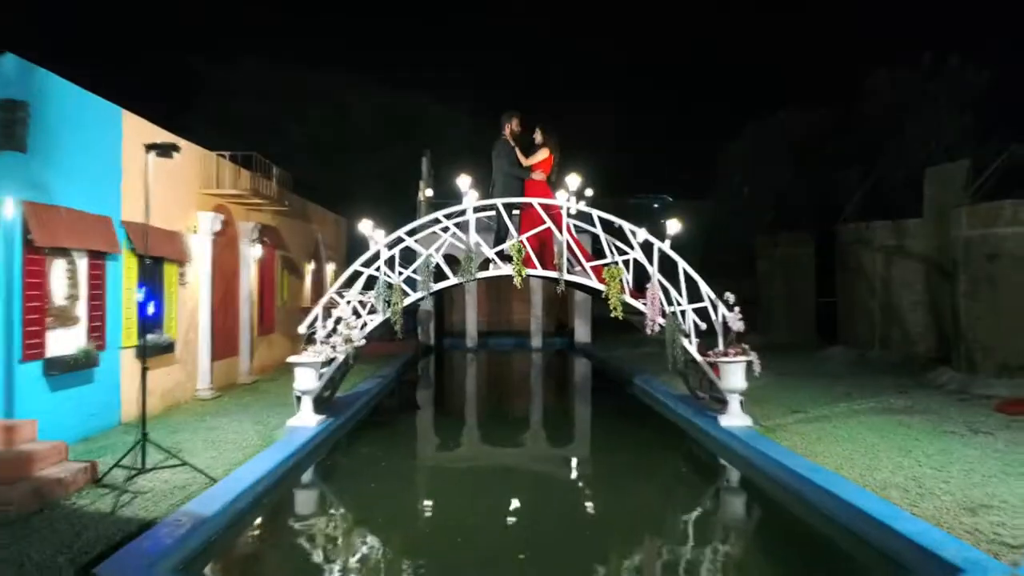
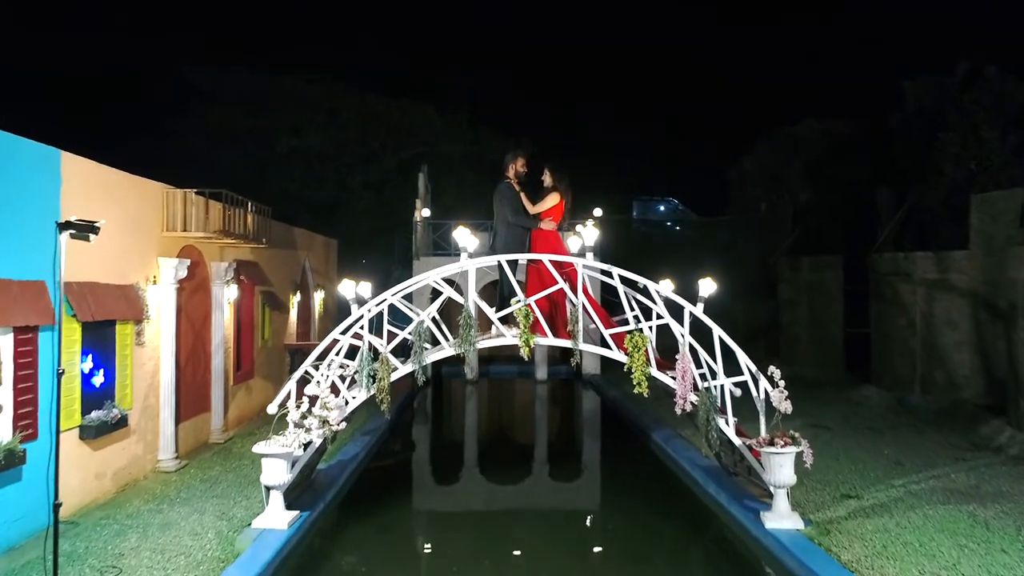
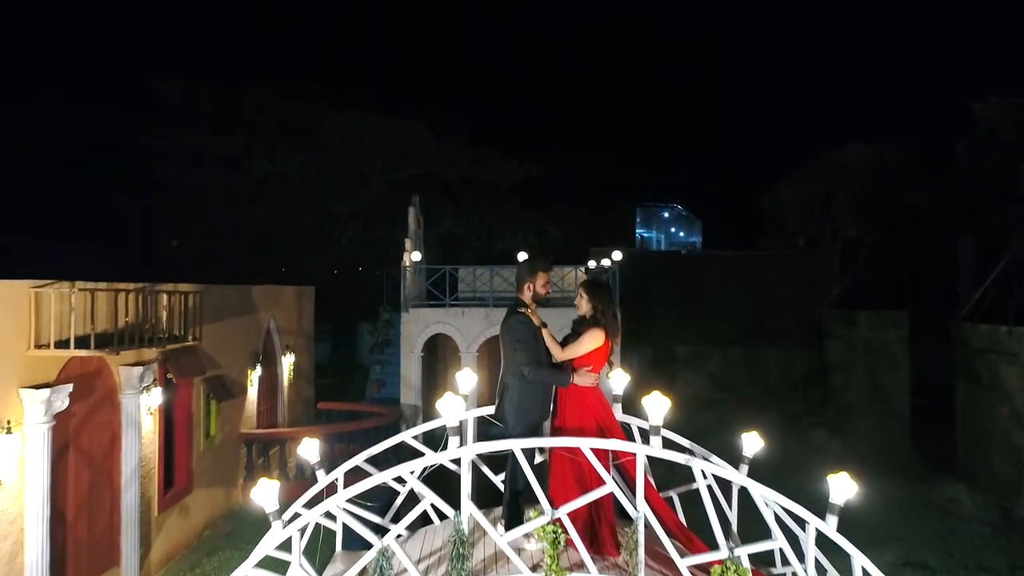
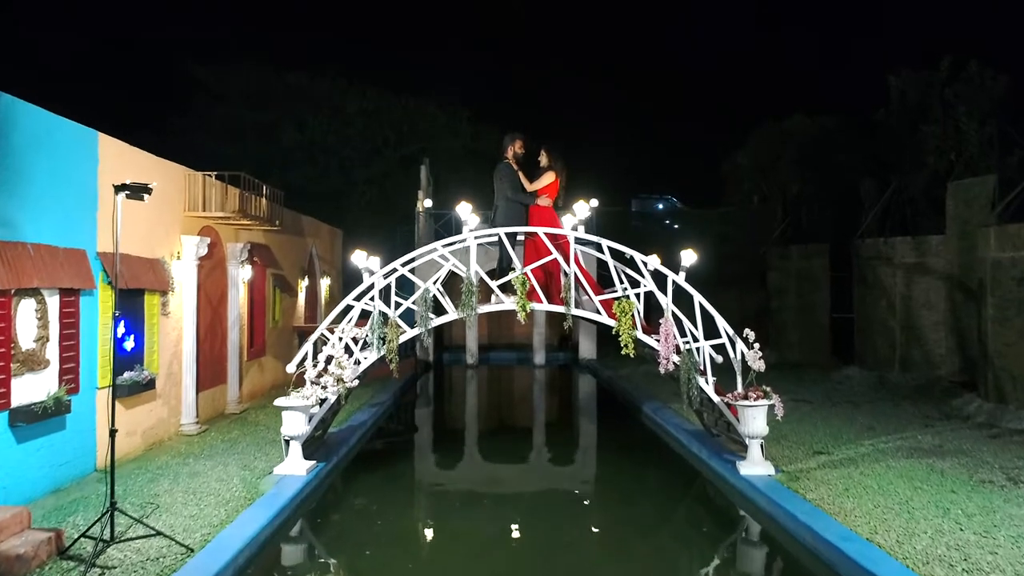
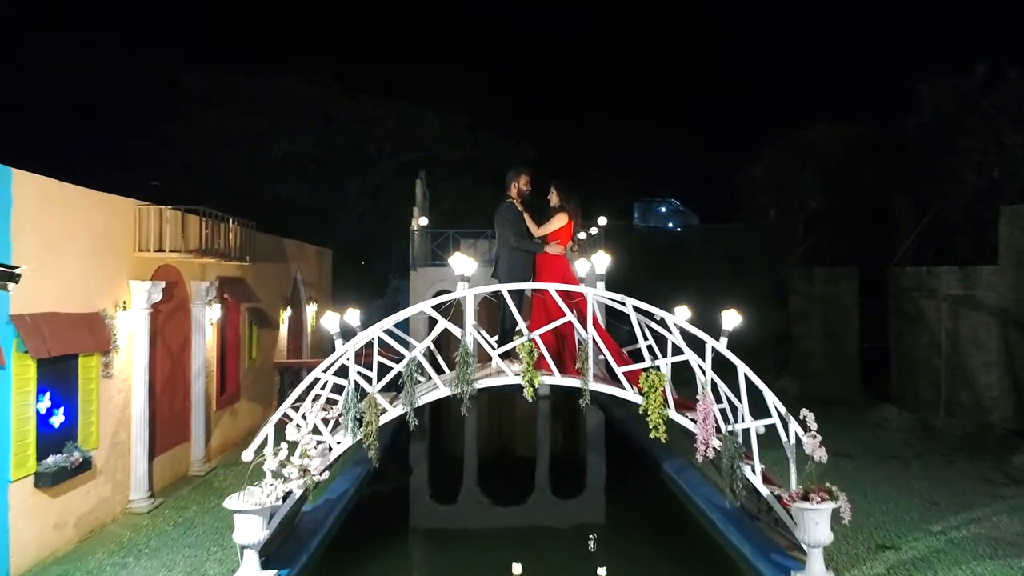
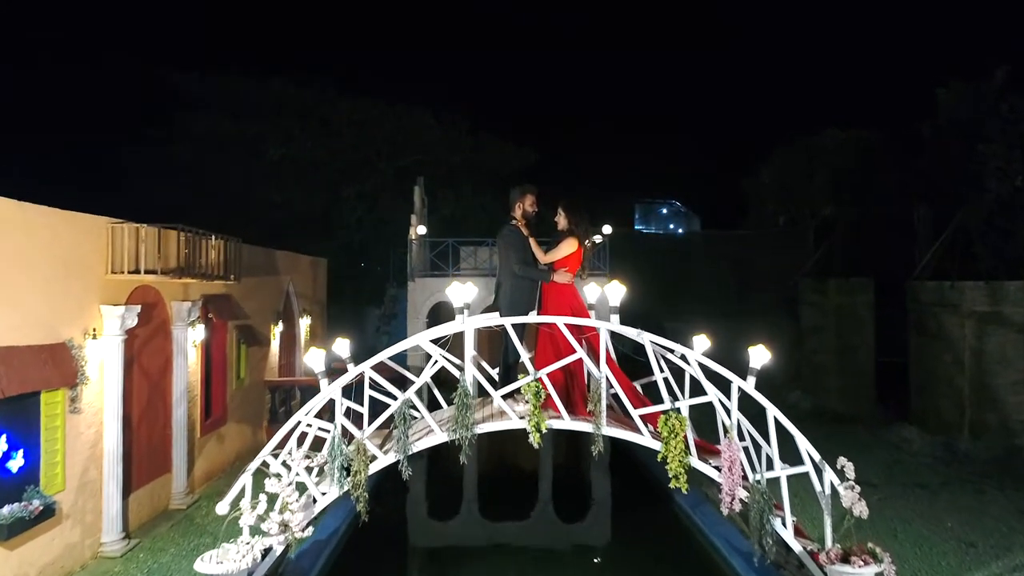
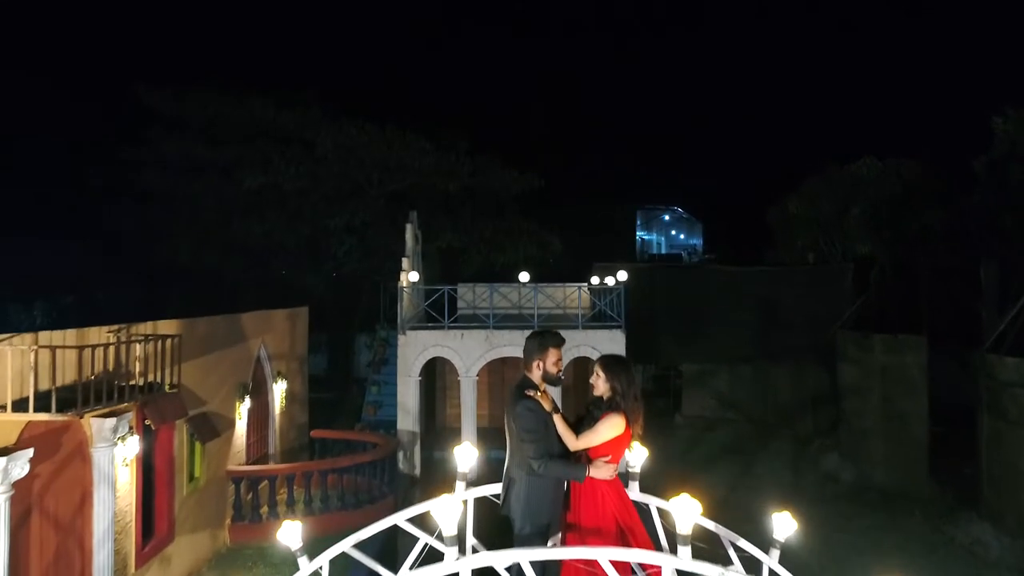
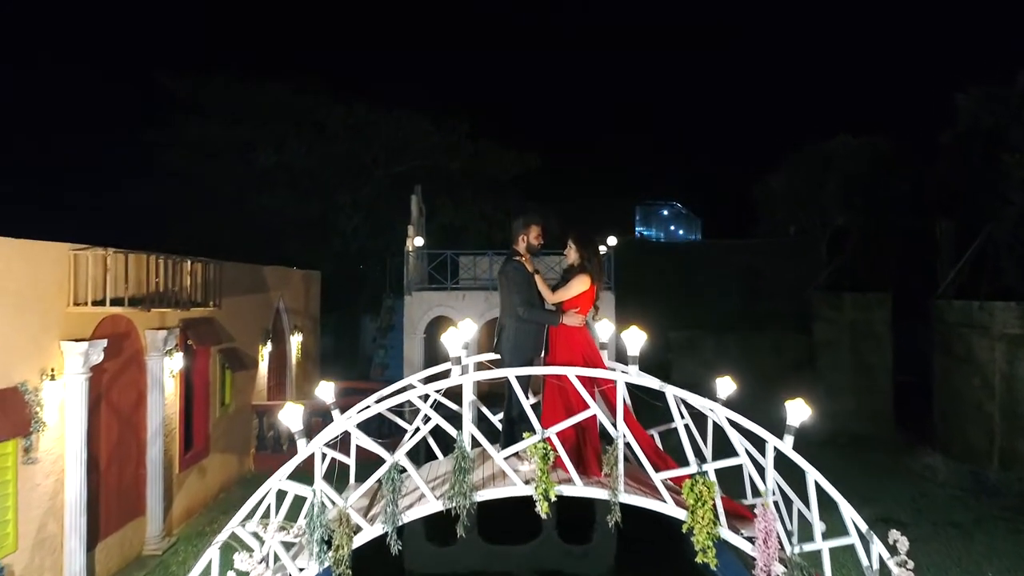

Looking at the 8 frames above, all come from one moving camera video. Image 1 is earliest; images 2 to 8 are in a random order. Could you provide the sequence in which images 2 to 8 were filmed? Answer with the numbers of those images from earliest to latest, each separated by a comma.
4, 2, 5, 6, 8, 3, 7
